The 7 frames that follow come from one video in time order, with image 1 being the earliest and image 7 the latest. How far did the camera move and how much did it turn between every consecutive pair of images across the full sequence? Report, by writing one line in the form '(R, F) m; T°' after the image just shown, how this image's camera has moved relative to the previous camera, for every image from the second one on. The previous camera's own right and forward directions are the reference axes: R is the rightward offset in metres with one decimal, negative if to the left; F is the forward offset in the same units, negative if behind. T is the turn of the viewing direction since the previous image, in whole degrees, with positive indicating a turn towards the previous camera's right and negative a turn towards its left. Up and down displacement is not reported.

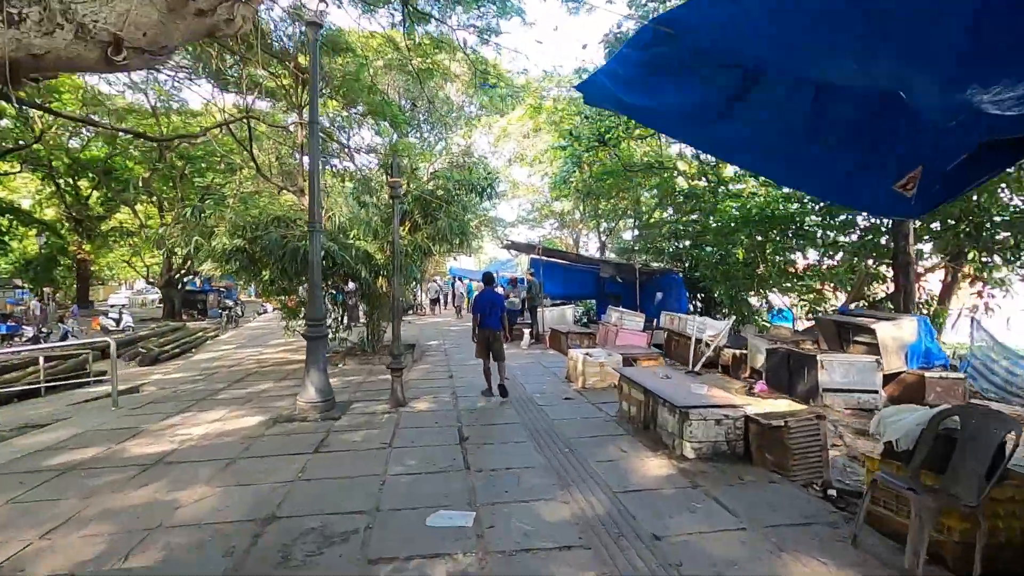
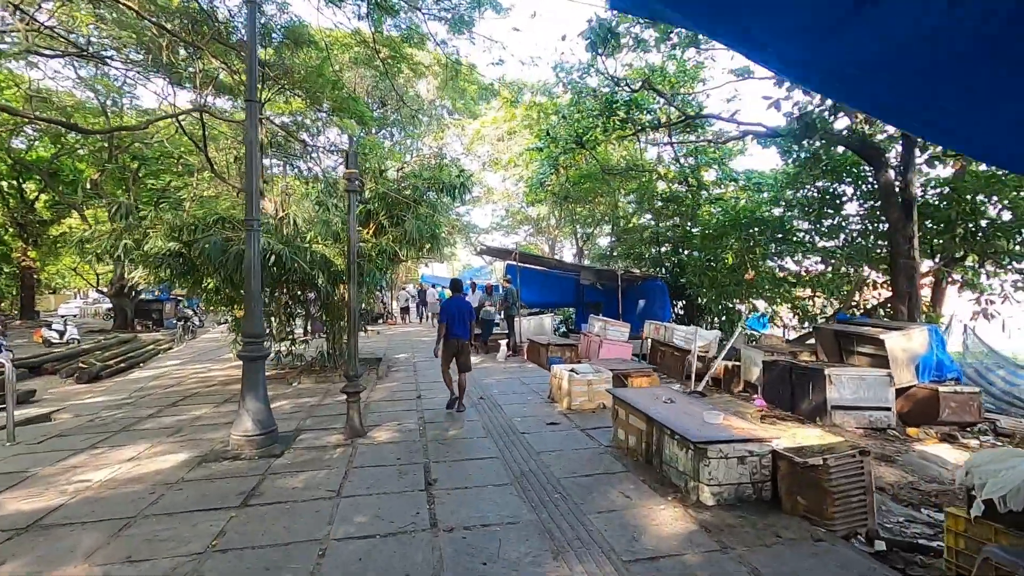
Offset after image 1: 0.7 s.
(0.0, +0.9) m; +3°
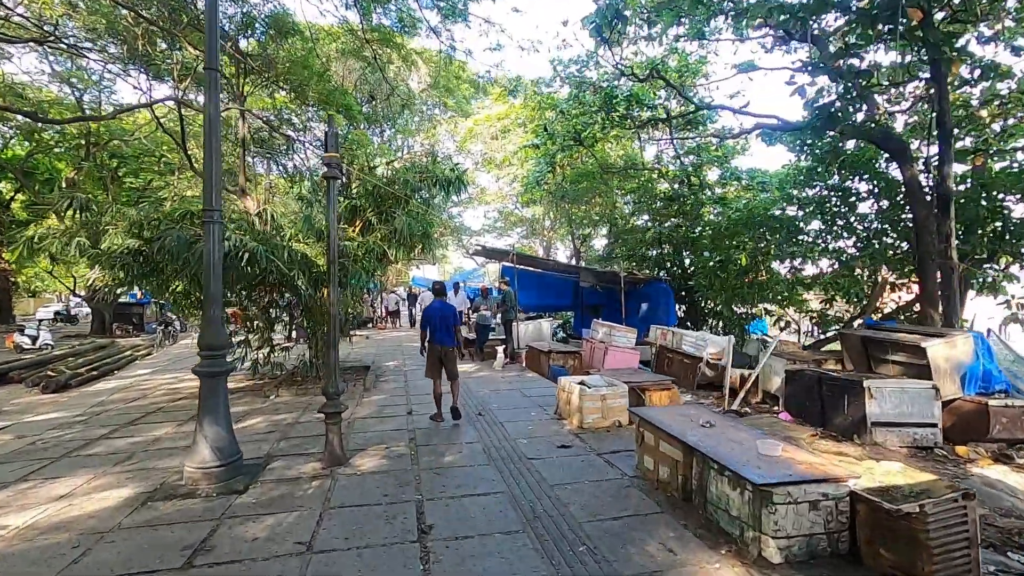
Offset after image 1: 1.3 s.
(-0.1, +0.8) m; +1°
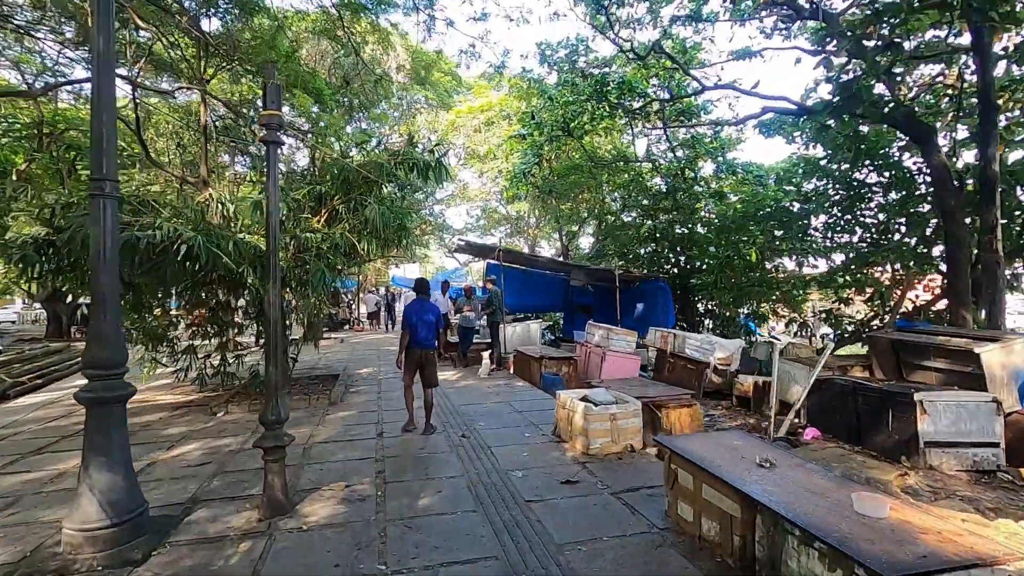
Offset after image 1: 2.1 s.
(-0.1, +1.0) m; +2°
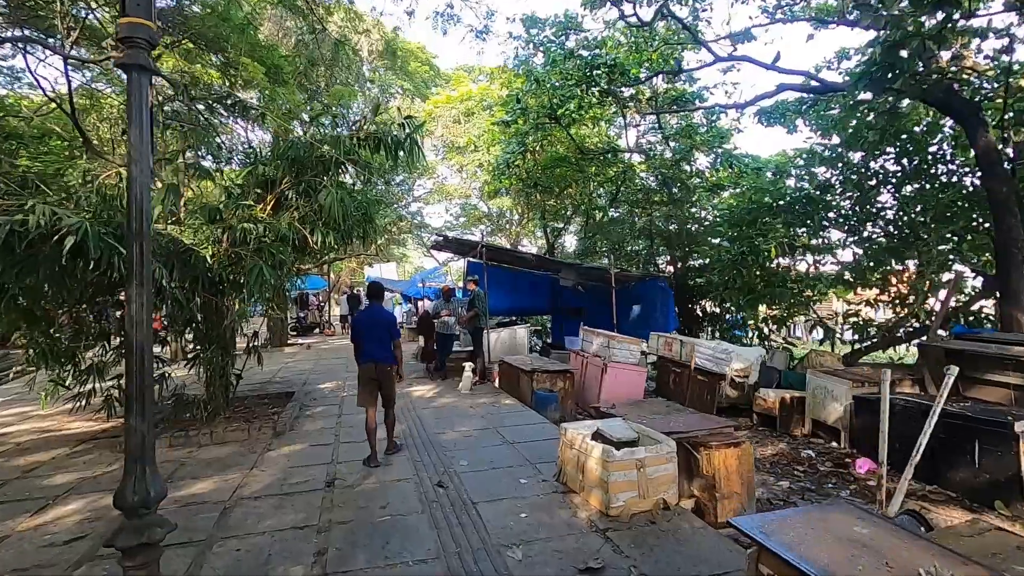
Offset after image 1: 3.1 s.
(-0.1, +1.3) m; +2°
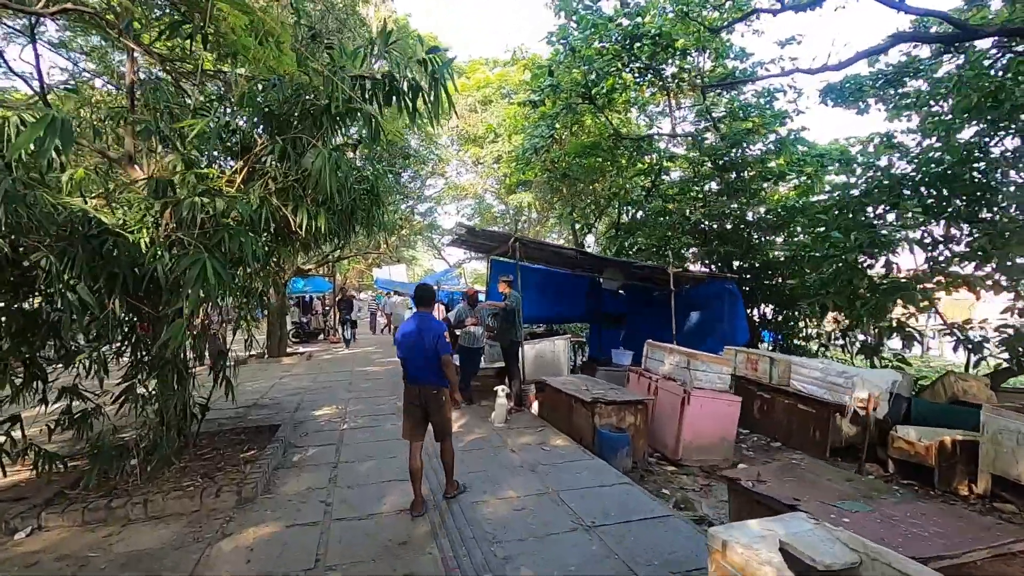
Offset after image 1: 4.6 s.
(-0.5, +1.8) m; -1°
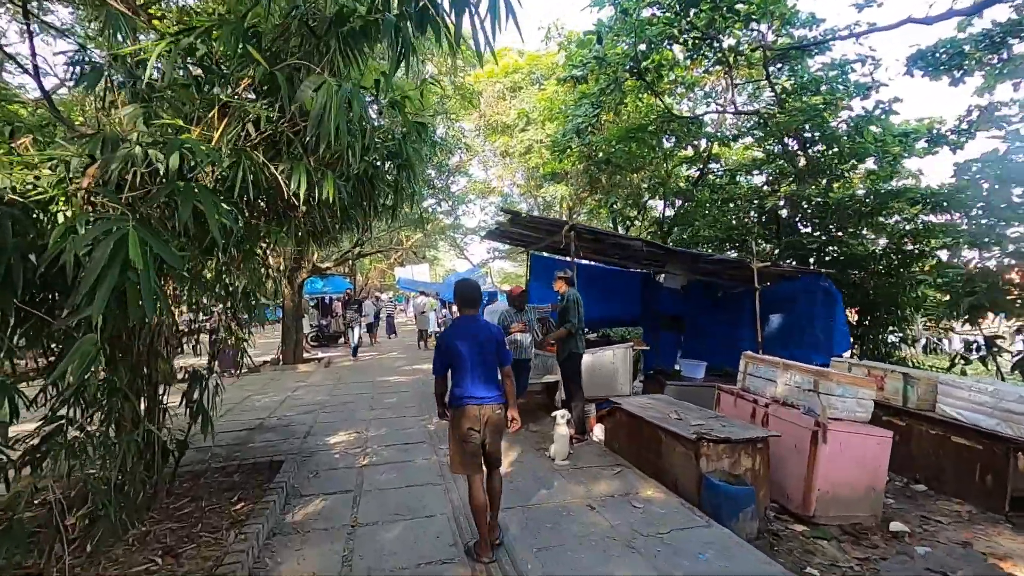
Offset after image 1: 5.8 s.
(-0.4, +1.4) m; -2°
